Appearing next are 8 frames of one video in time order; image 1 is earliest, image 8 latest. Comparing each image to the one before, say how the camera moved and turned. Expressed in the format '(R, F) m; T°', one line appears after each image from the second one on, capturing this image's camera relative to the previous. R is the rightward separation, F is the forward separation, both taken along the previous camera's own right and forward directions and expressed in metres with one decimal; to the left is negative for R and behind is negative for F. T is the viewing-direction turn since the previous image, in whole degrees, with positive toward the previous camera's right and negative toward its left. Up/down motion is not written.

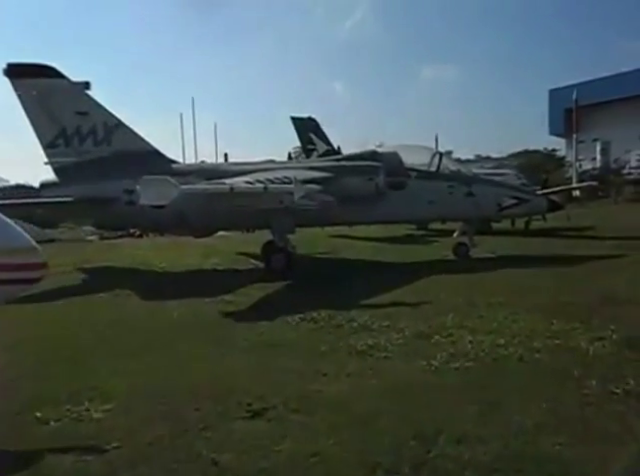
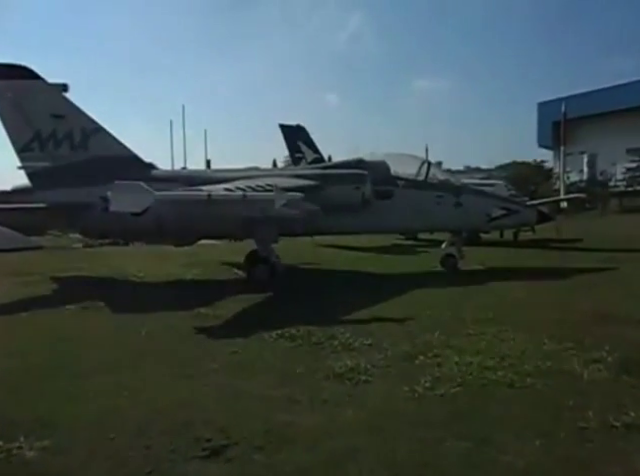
(+0.1, +0.4) m; +1°
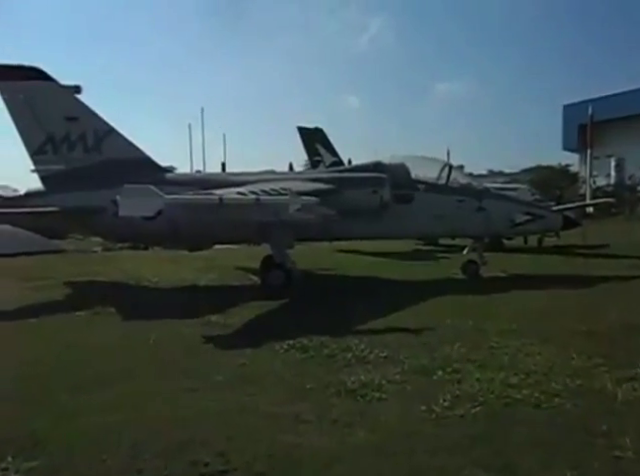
(+0.1, +0.3) m; -2°
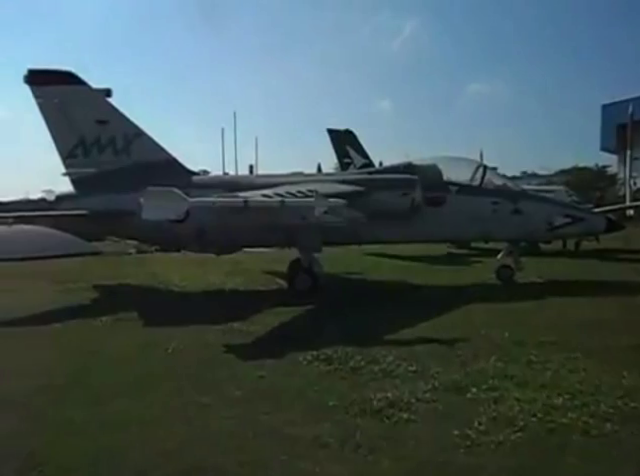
(+0.1, +0.3) m; -3°
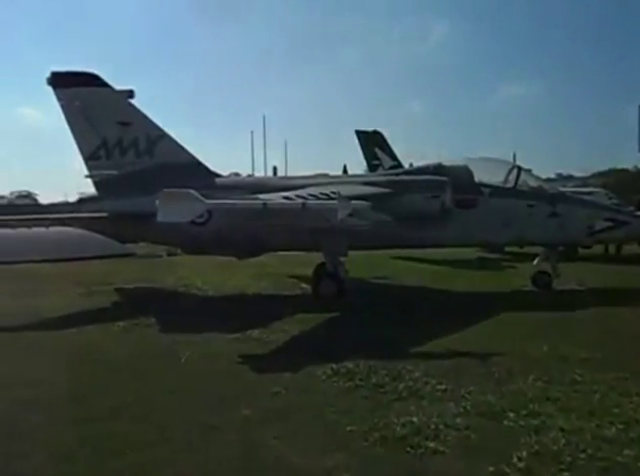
(+0.1, +0.4) m; -3°
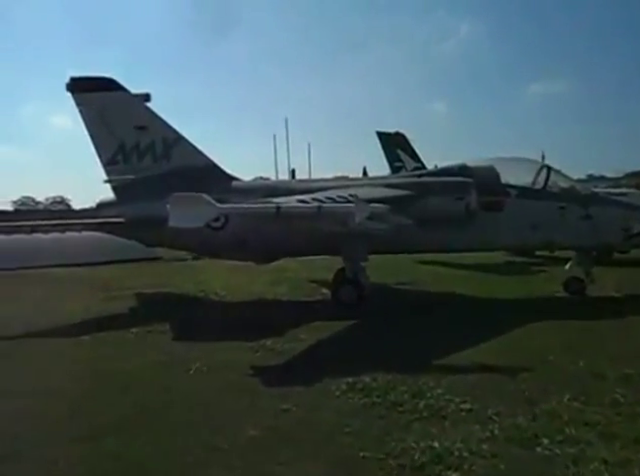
(+0.1, +0.3) m; -3°
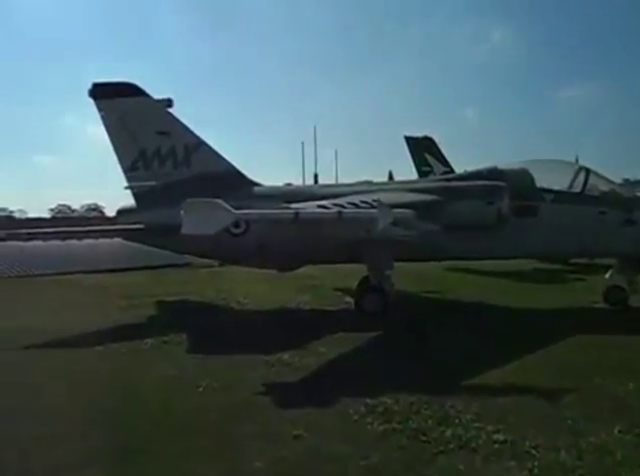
(+0.1, +0.4) m; -3°
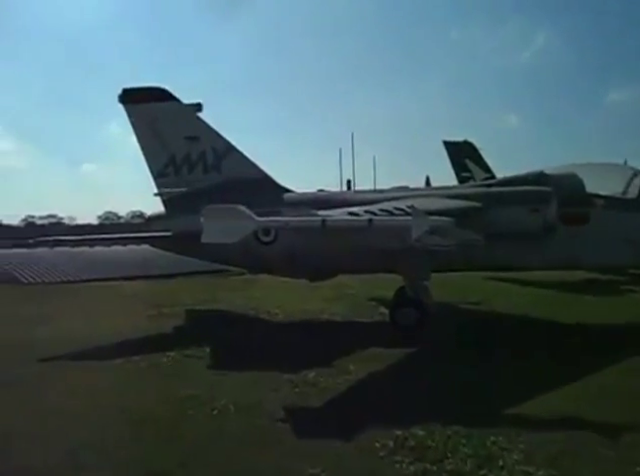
(+0.1, +0.4) m; -4°
